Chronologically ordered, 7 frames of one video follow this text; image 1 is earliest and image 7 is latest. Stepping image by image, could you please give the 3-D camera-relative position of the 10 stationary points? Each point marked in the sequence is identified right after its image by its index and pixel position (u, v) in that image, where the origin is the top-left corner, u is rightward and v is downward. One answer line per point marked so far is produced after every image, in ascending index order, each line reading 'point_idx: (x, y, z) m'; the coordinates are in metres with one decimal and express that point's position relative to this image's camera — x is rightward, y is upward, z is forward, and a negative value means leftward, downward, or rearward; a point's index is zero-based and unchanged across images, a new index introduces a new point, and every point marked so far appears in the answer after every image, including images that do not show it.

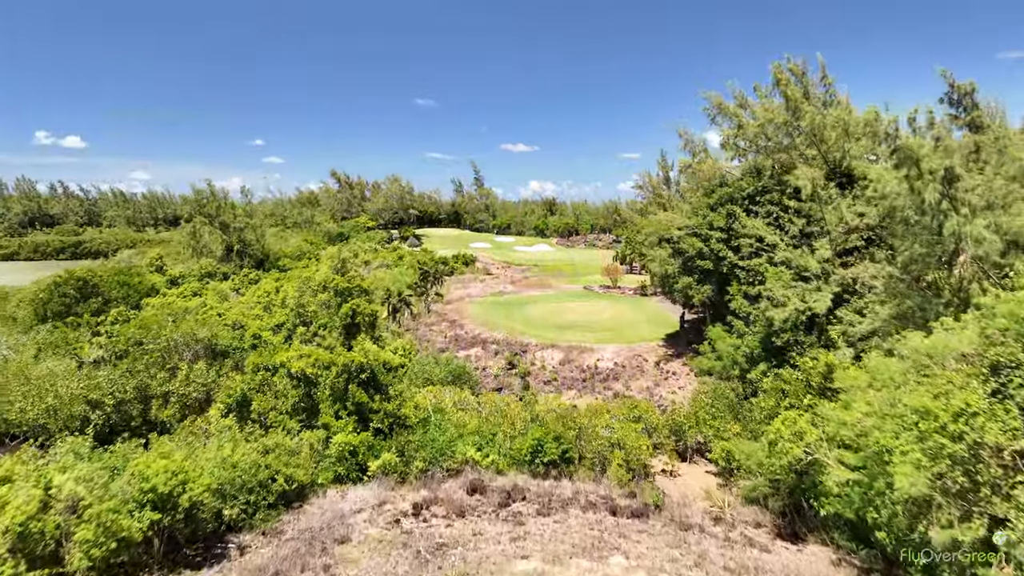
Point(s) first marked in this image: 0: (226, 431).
0: (-6.8, -3.5, +17.8) m
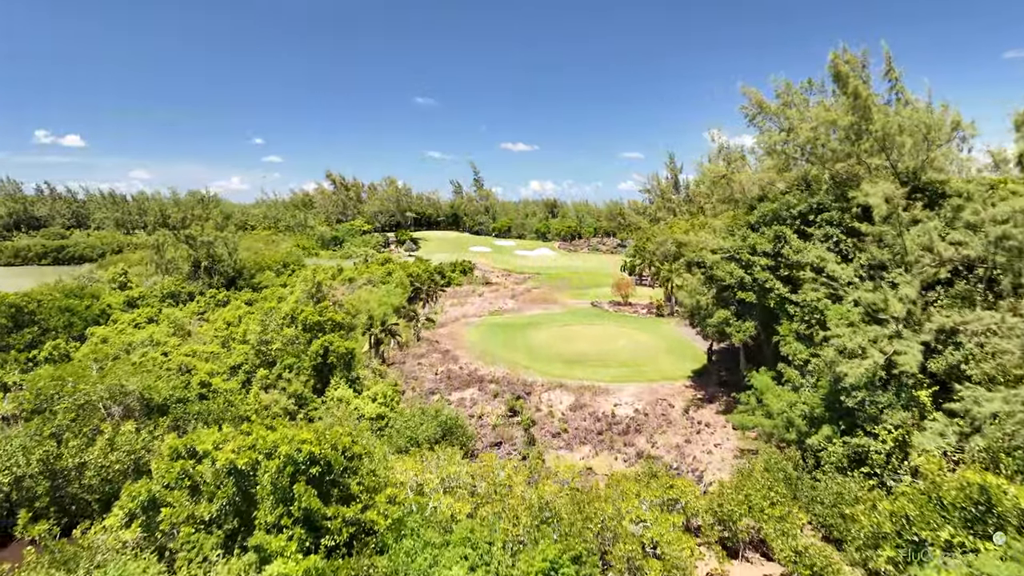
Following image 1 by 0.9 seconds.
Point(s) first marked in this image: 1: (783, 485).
0: (-6.8, -4.7, +12.7) m
1: (+7.0, -5.1, +19.3) m
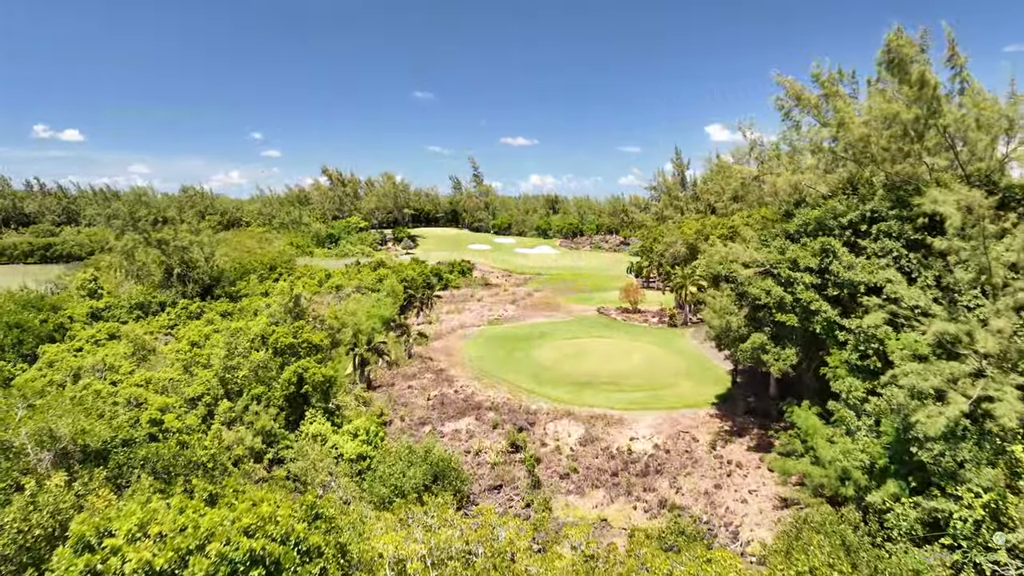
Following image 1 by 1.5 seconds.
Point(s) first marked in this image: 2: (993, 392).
0: (-6.7, -5.4, +9.2) m
1: (+7.1, -5.7, +15.8) m
2: (+9.9, -2.1, +15.4) m
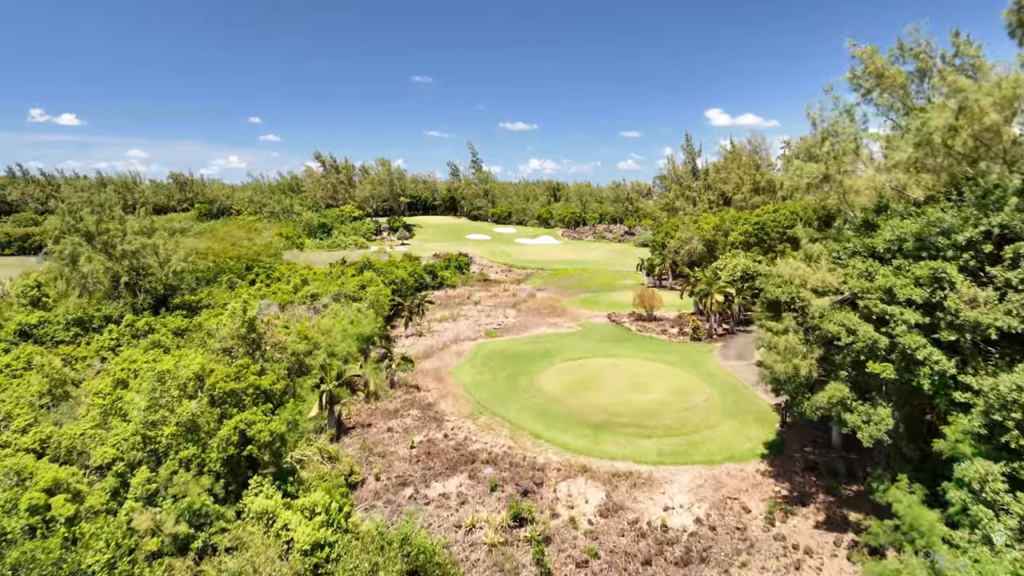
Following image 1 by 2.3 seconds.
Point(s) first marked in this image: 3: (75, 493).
0: (-6.6, -6.5, +4.0) m
1: (+7.2, -6.7, +10.7) m
2: (+10.0, -3.1, +10.1) m
3: (-9.7, -4.5, +16.5) m
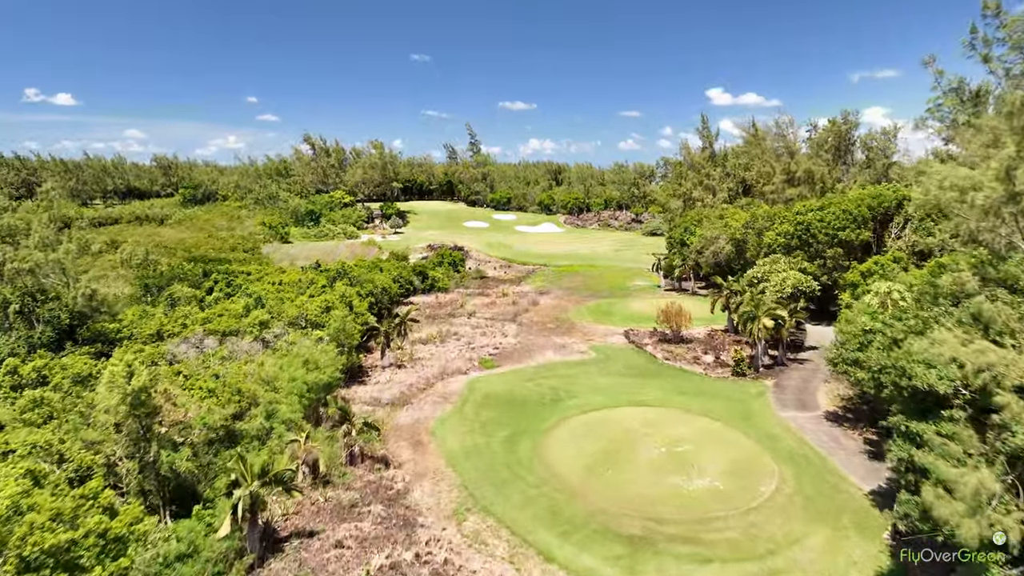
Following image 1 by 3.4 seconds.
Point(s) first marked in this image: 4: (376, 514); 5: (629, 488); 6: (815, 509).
0: (-6.6, -8.3, -3.1) m
1: (+7.2, -8.3, +3.5) m
2: (+10.0, -4.8, +2.9) m
3: (-9.7, -6.0, +9.3) m
4: (-3.4, -5.5, +18.7) m
5: (+3.0, -5.2, +19.4) m
6: (+7.5, -5.4, +18.5) m
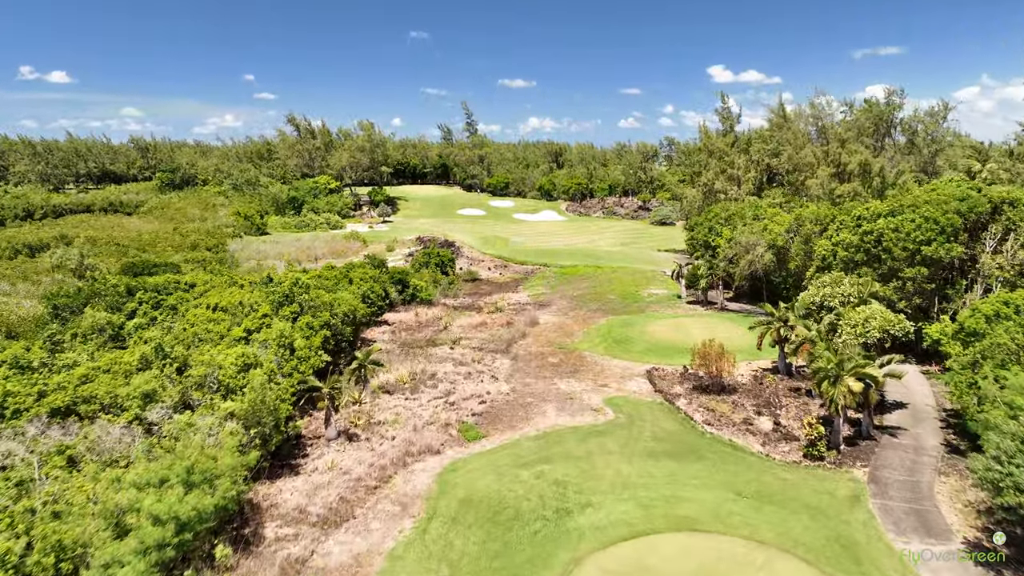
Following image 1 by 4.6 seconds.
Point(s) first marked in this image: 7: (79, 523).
0: (-6.9, -10.7, -11.4) m
1: (+6.9, -10.6, -4.7) m
2: (+9.7, -7.0, -5.5) m
3: (-10.0, -8.1, +0.9) m
4: (-3.7, -7.3, +10.4) m
5: (+2.7, -7.0, +11.0) m
6: (+7.2, -7.3, +10.1) m
7: (-8.5, -4.4, +14.8) m
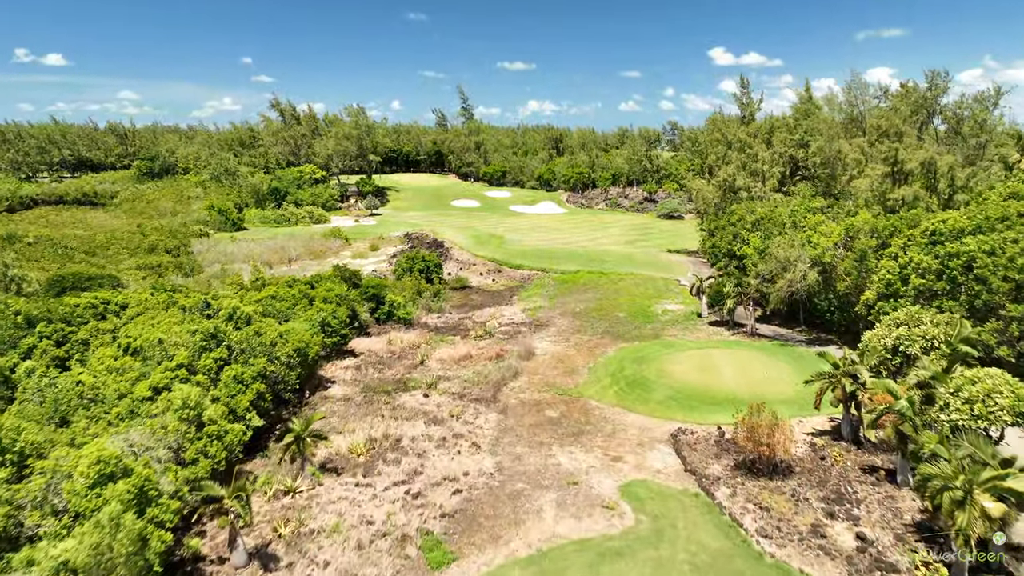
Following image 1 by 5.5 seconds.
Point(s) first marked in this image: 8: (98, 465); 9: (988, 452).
0: (-7.4, -13.0, -18.2) m
1: (+6.4, -12.7, -11.6) m
2: (+9.2, -9.2, -12.4) m
3: (-10.4, -10.1, -6.0) m
4: (-4.1, -9.2, +3.4) m
5: (+2.3, -8.8, +4.1) m
6: (+6.8, -9.1, +3.2) m
7: (-8.9, -6.1, +7.8) m
8: (-9.1, -3.7, +16.8) m
9: (+10.5, -3.6, +16.5) m
